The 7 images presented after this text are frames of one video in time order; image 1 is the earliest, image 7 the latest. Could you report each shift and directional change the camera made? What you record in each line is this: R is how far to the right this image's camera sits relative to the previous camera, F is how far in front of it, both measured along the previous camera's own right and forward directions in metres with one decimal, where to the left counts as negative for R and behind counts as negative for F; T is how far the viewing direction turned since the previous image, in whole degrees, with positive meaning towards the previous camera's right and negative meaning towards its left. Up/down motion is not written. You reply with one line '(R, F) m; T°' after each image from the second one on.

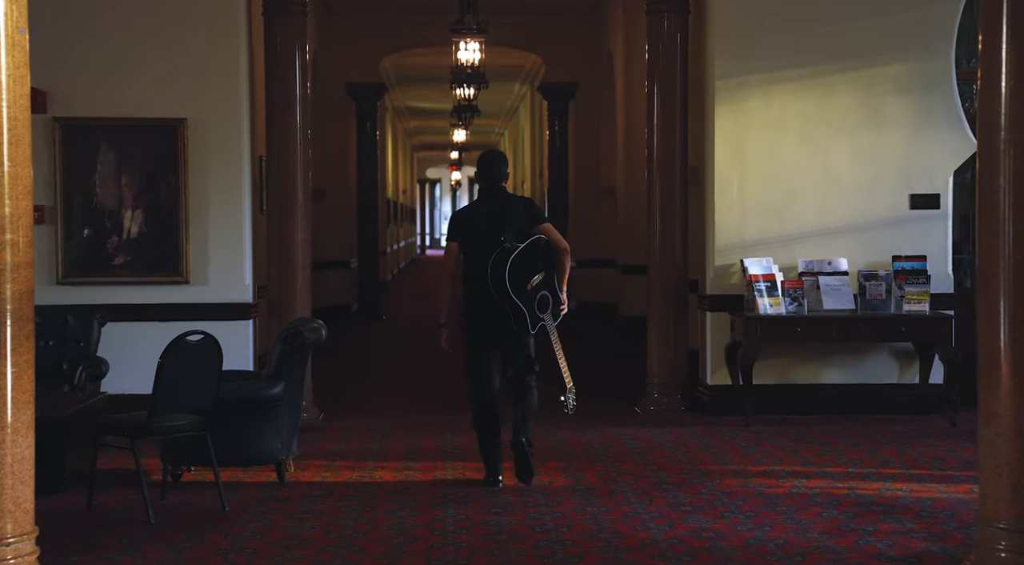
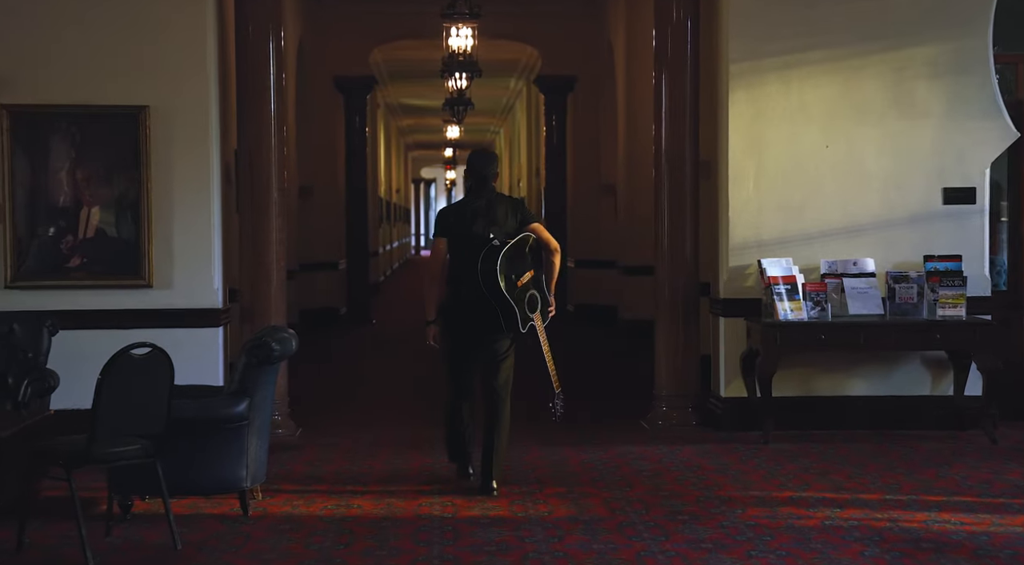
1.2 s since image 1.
(0.0, +0.6) m; 0°
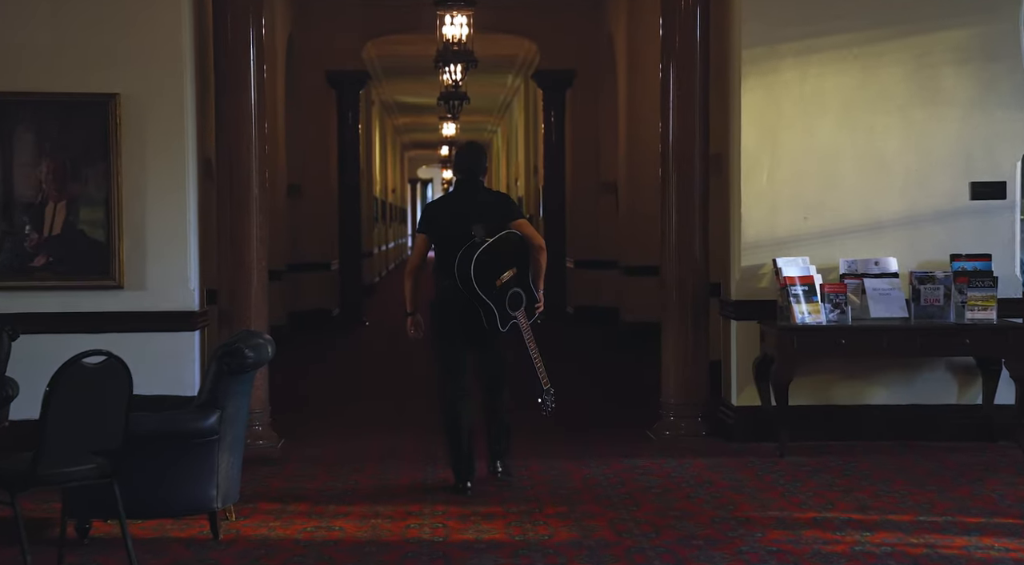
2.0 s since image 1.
(0.0, +0.4) m; 0°
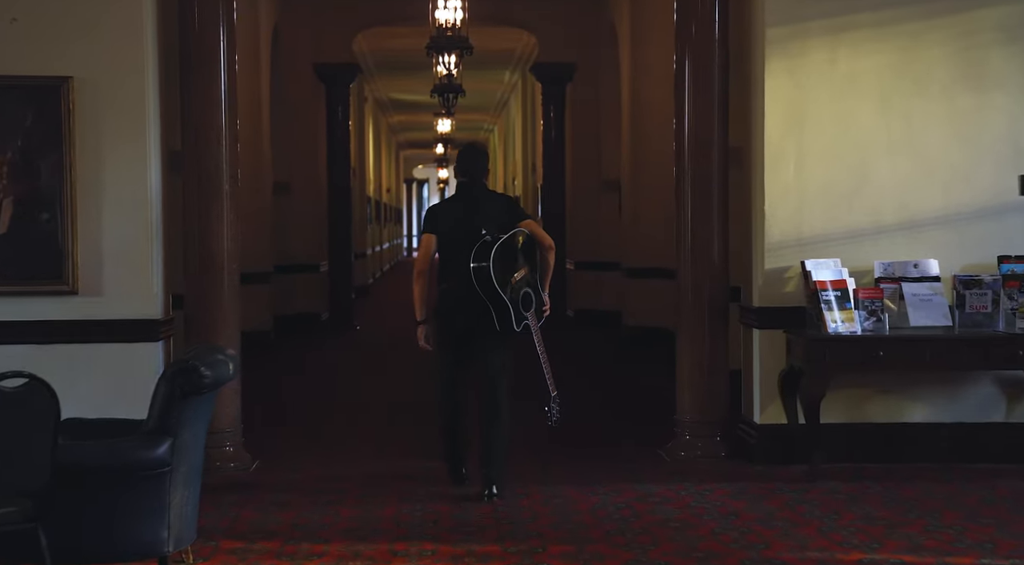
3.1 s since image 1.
(0.0, +0.6) m; 0°
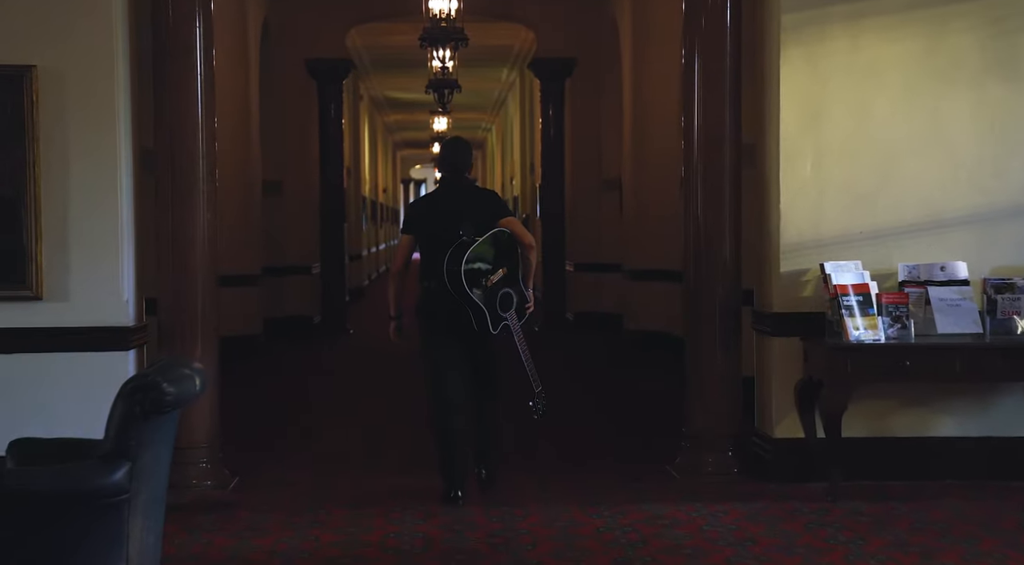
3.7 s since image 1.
(0.0, +0.4) m; 0°
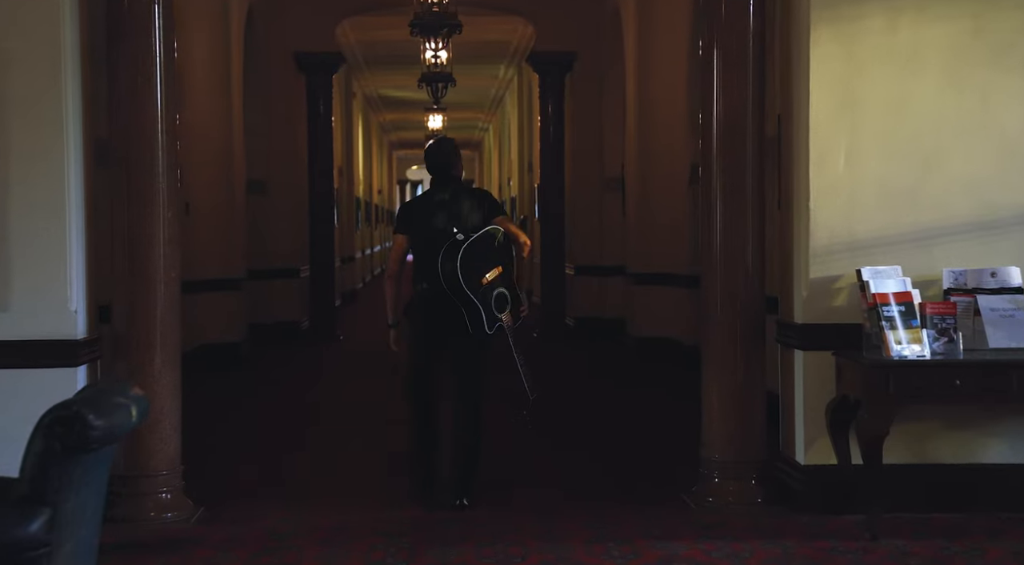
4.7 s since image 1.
(0.0, +0.6) m; 0°
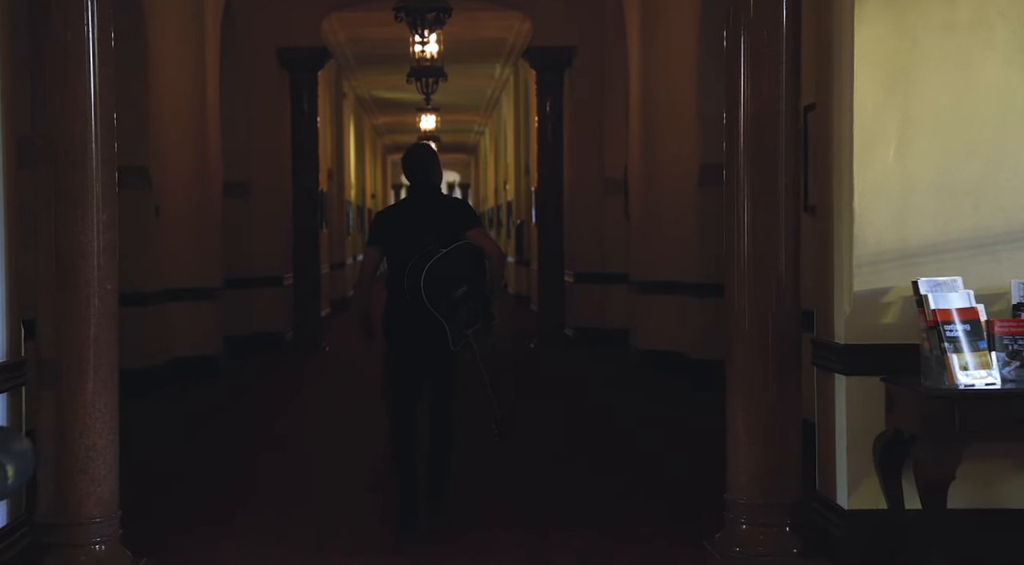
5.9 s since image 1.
(0.0, +0.7) m; 0°
